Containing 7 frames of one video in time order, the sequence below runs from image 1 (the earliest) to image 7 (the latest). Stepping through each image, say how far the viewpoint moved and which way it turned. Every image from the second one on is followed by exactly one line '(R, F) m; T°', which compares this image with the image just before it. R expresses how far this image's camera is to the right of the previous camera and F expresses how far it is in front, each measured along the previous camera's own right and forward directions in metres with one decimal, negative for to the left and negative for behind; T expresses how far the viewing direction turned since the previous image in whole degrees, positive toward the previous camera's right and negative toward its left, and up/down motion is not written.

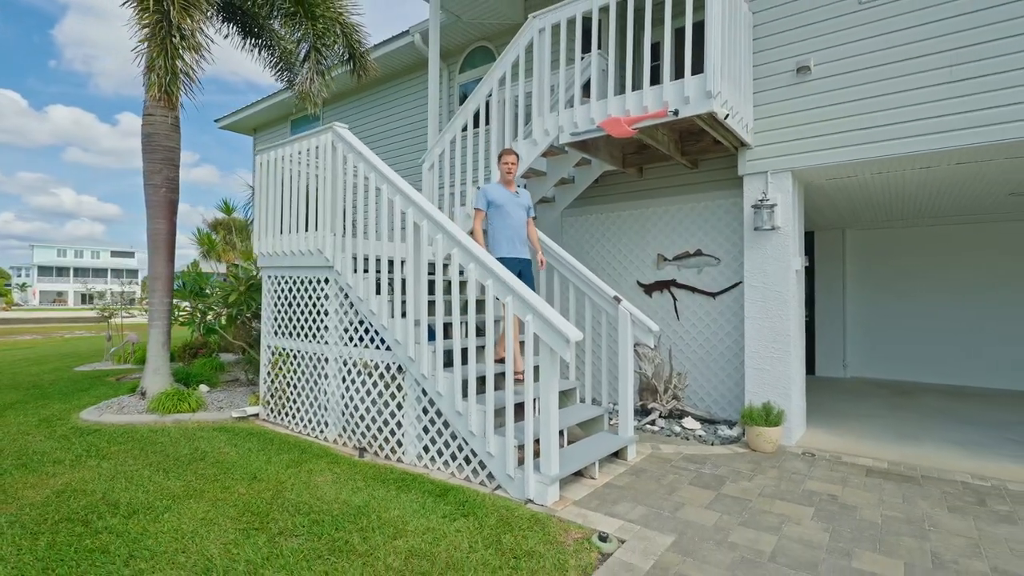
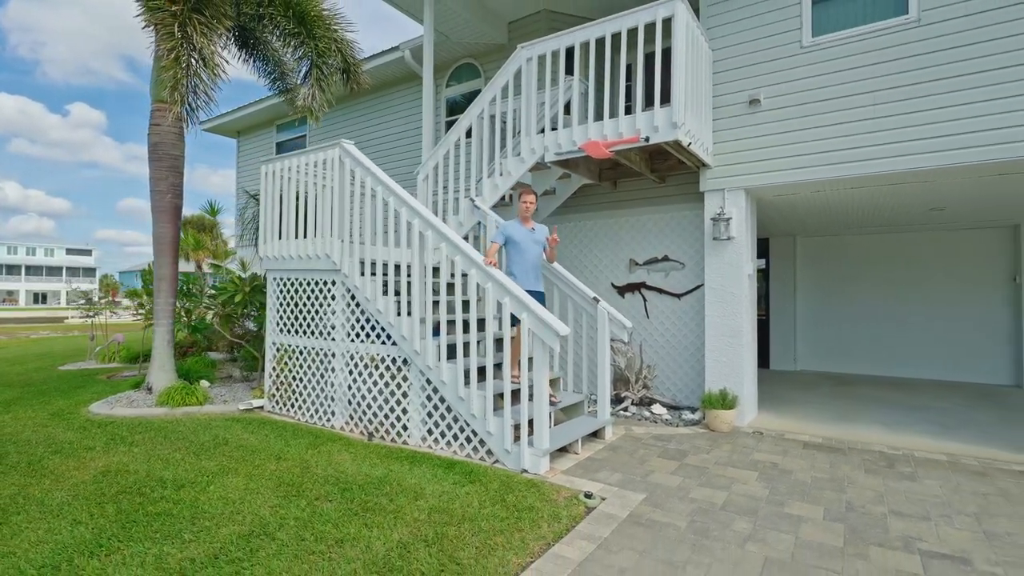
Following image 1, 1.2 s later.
(-0.2, -0.6) m; +3°
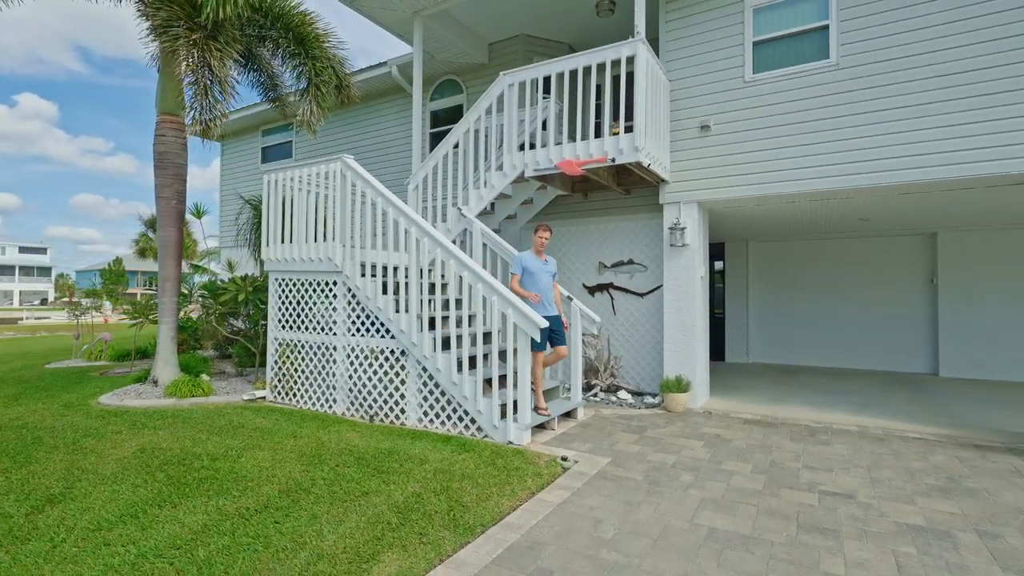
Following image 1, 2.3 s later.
(-0.1, -0.7) m; +3°
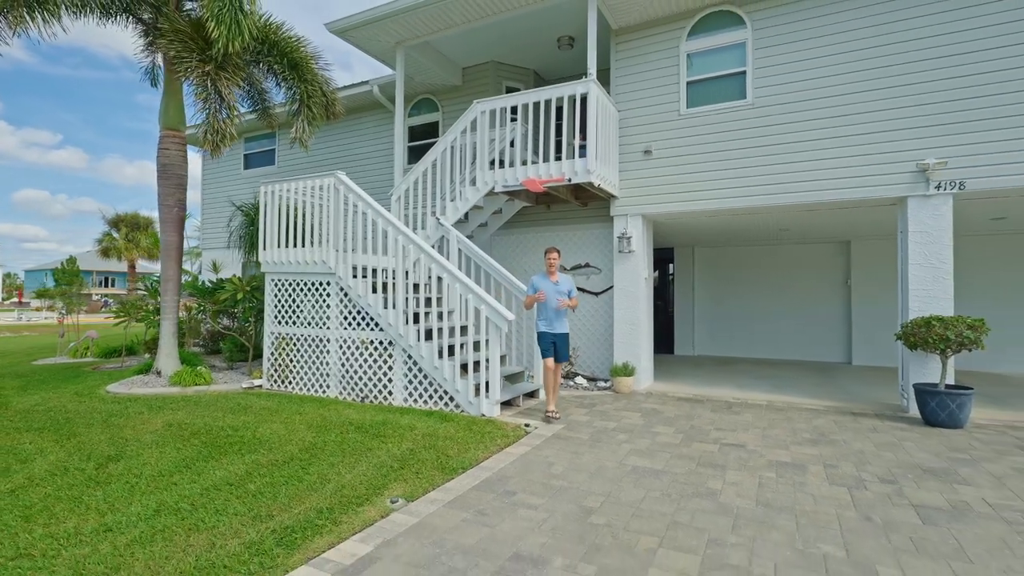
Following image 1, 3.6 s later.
(0.0, -0.9) m; +3°
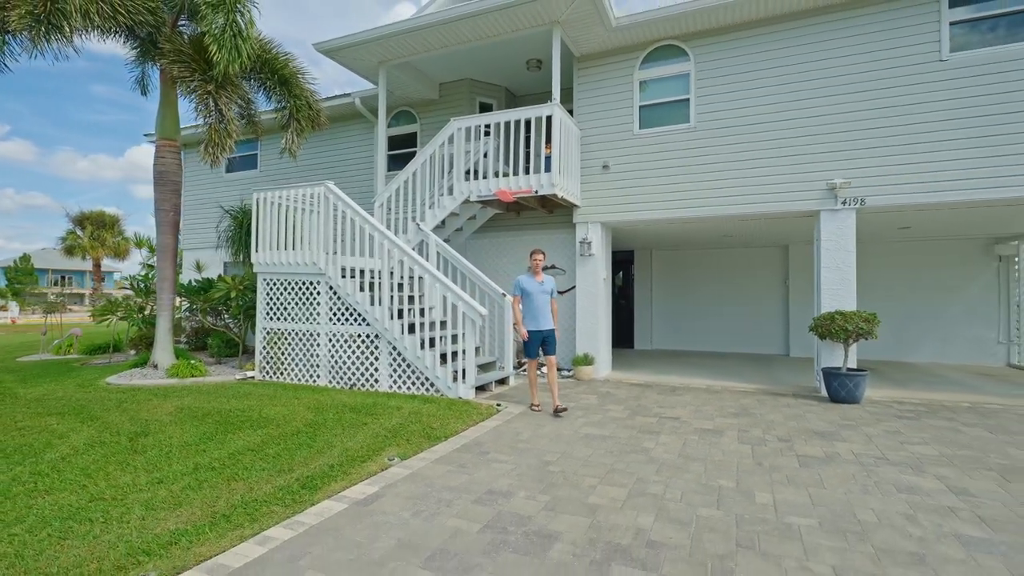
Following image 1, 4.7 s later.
(0.0, -0.8) m; +3°
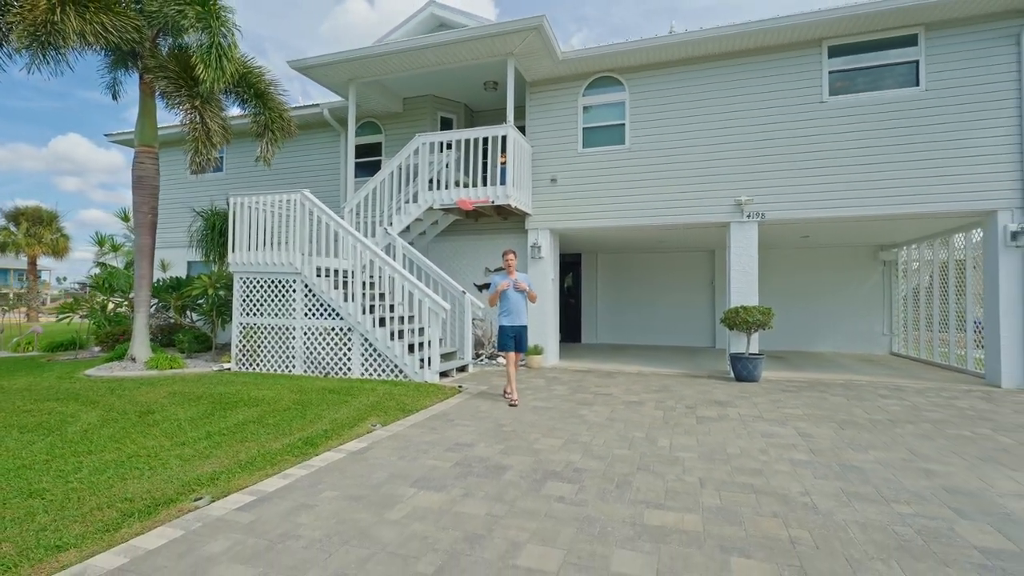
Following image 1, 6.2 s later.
(-0.1, -1.0) m; +5°
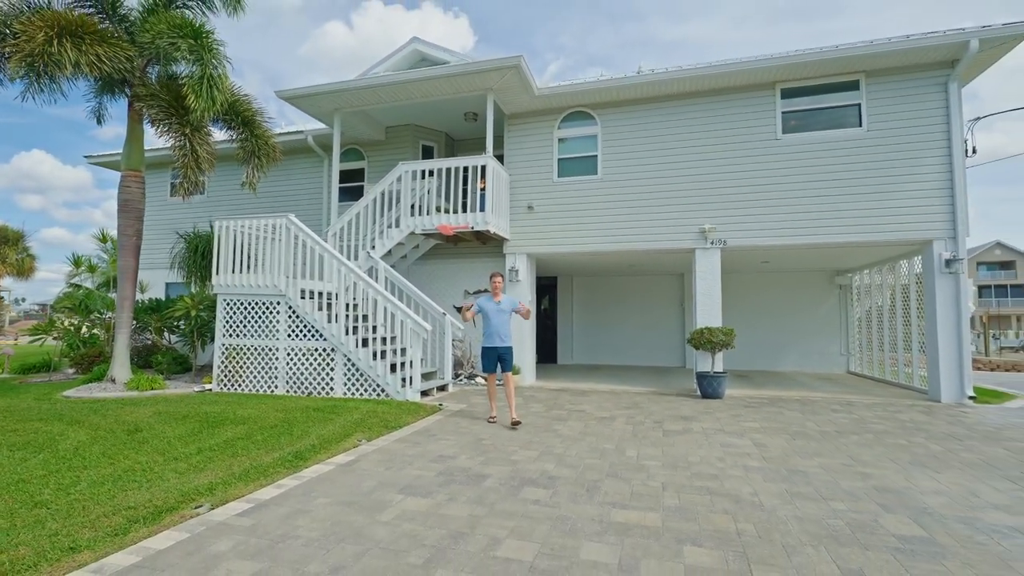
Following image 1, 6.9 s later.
(0.0, -0.4) m; +3°
